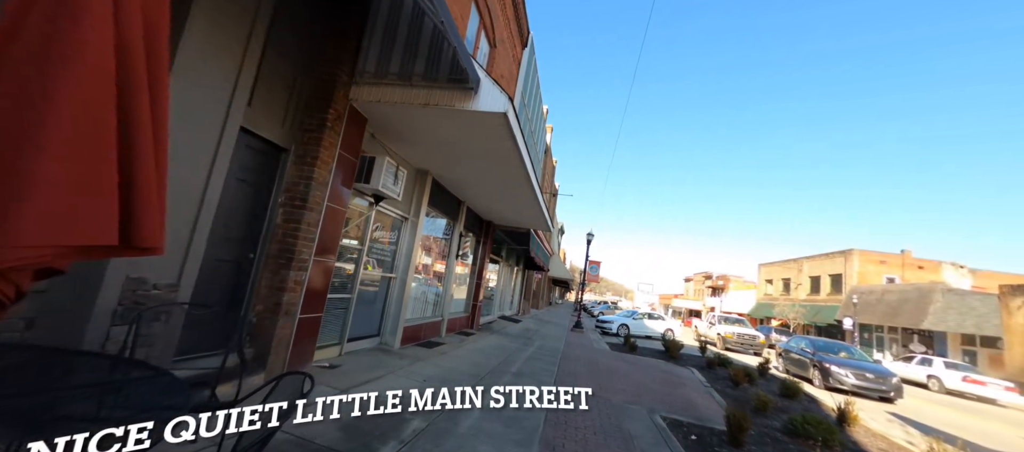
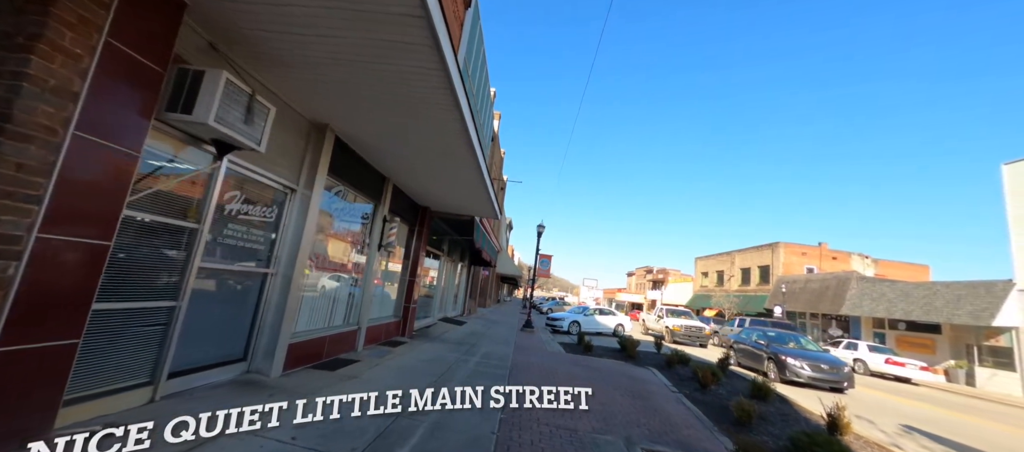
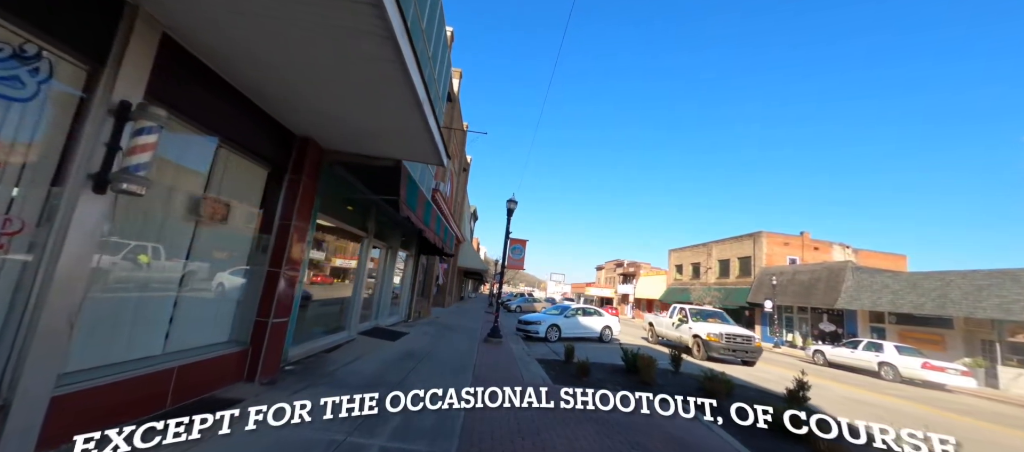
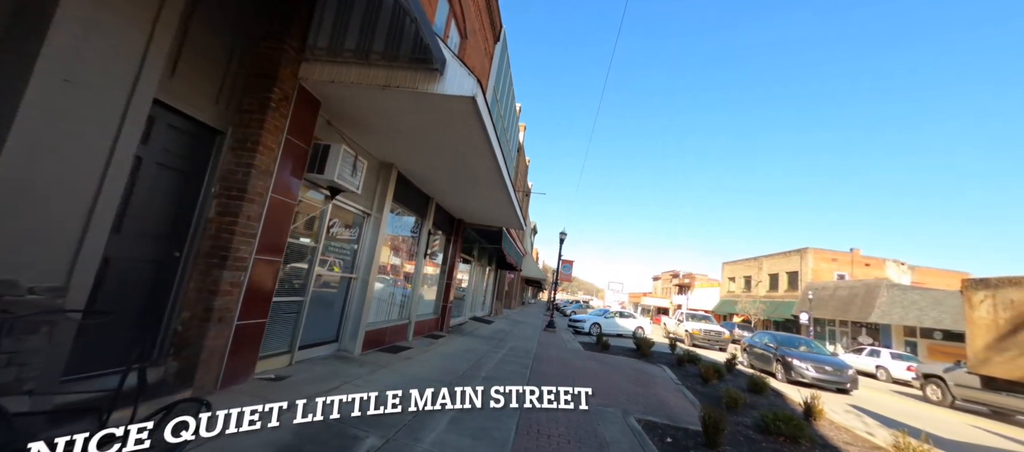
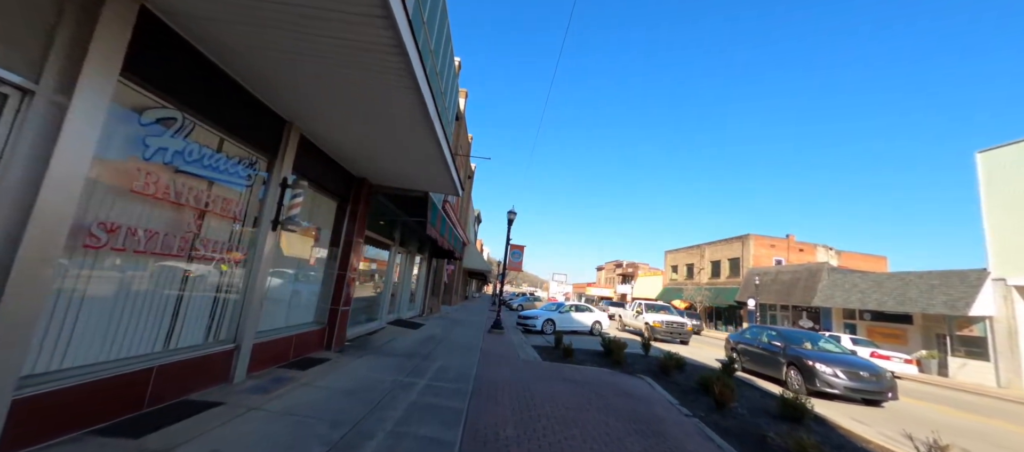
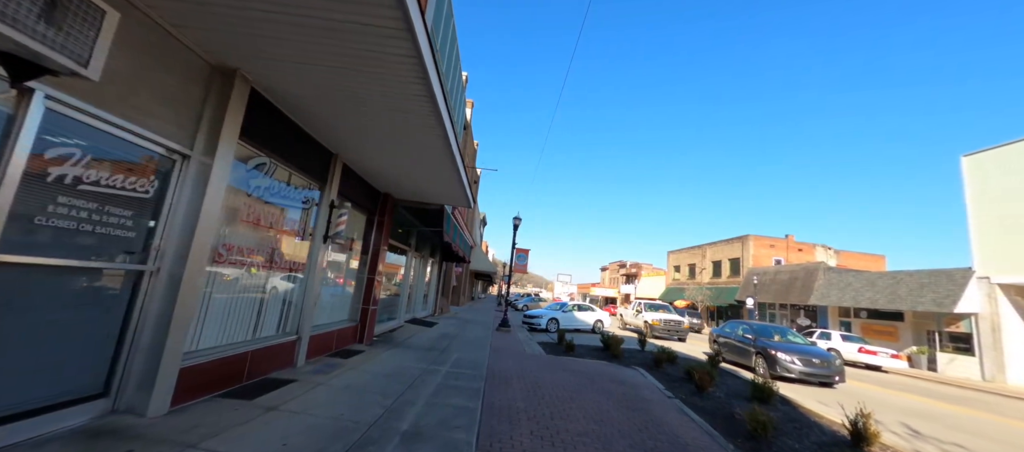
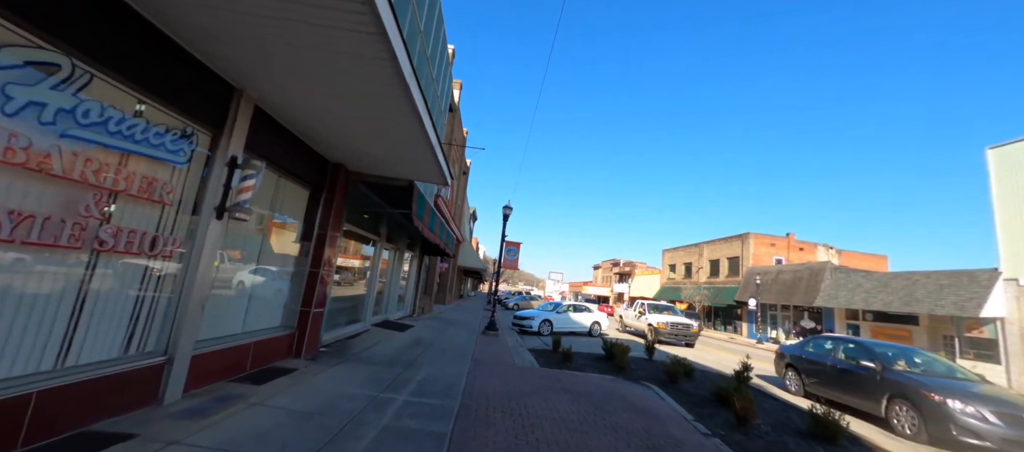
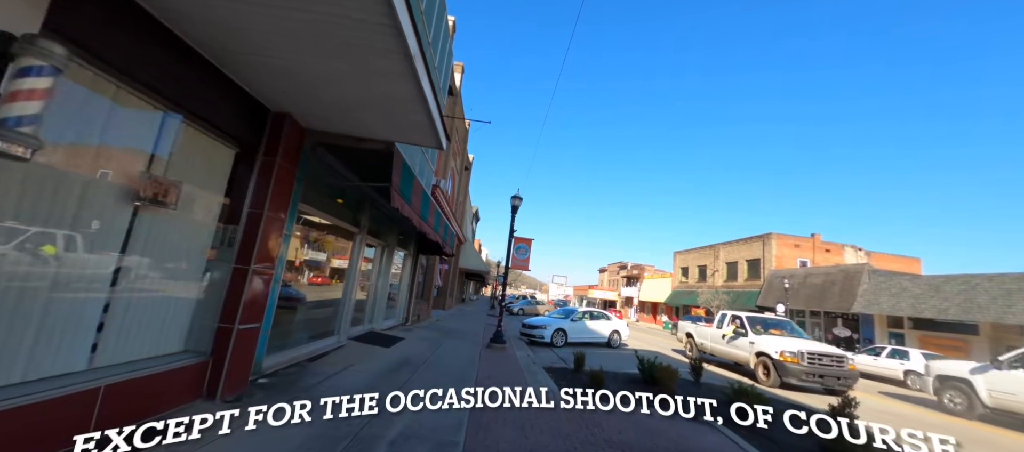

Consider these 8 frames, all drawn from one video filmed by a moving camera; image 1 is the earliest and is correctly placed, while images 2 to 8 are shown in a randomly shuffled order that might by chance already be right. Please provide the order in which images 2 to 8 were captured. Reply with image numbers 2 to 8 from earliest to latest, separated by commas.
4, 2, 6, 5, 7, 3, 8
